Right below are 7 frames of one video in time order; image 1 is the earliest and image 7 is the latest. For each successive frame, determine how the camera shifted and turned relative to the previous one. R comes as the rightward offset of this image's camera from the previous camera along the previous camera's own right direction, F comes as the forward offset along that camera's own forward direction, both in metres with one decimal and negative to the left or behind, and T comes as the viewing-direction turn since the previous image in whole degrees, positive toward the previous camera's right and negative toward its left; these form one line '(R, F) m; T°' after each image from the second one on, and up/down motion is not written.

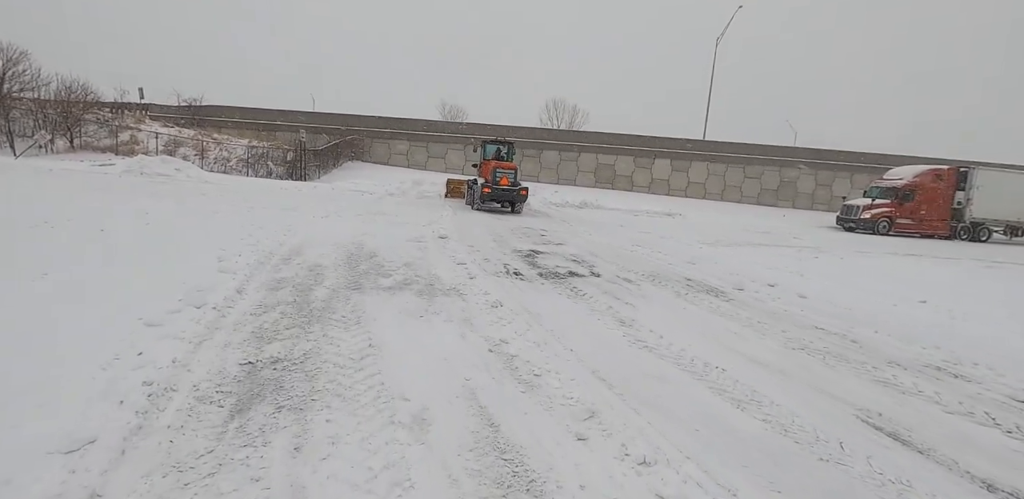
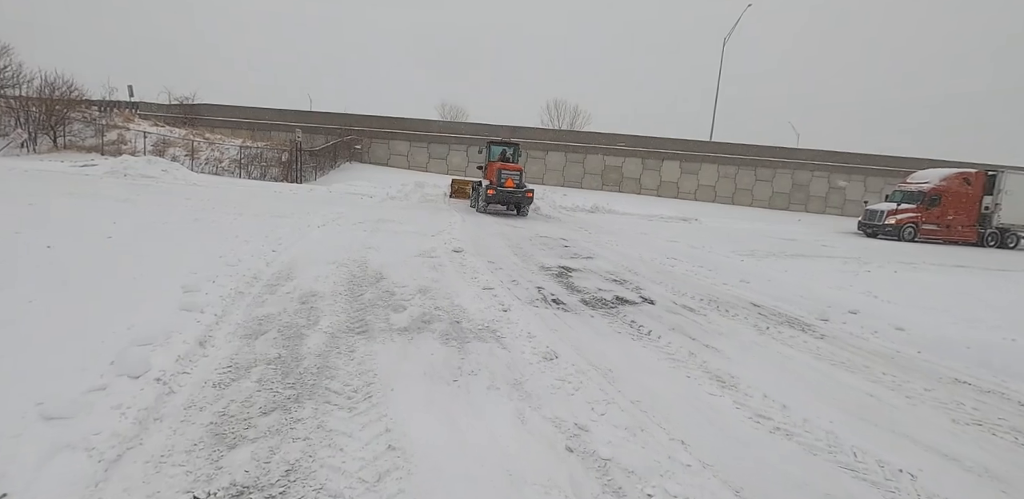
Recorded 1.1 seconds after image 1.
(-0.6, +1.5) m; 0°
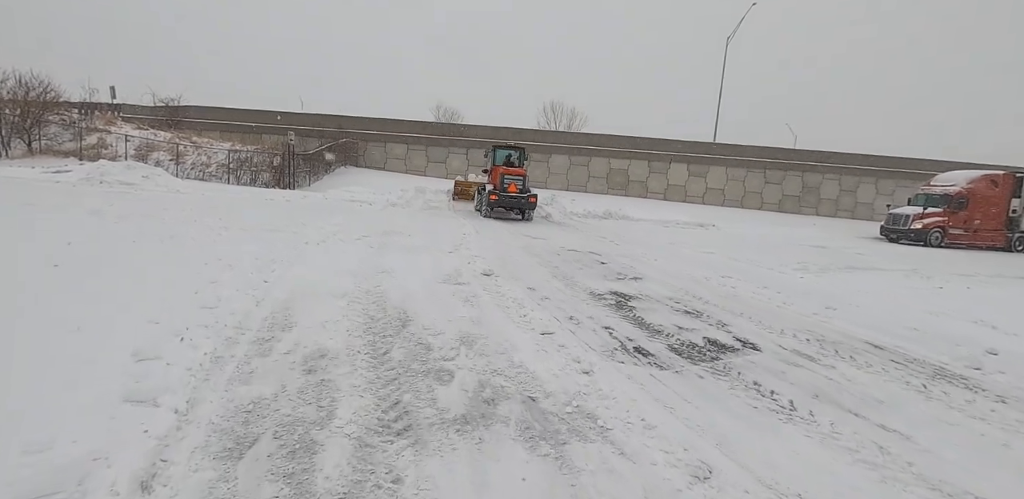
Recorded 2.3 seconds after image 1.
(-0.8, +1.7) m; +1°
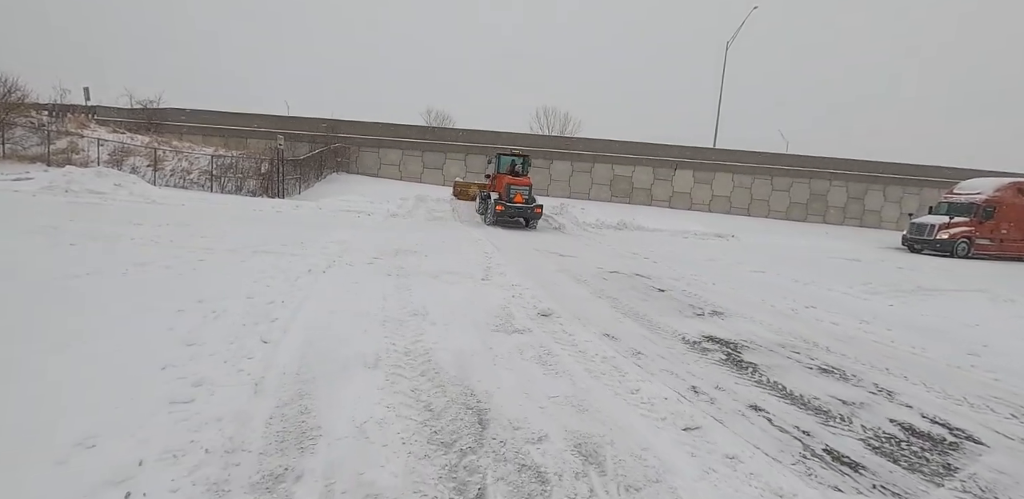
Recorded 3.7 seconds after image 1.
(-1.0, +1.8) m; +1°
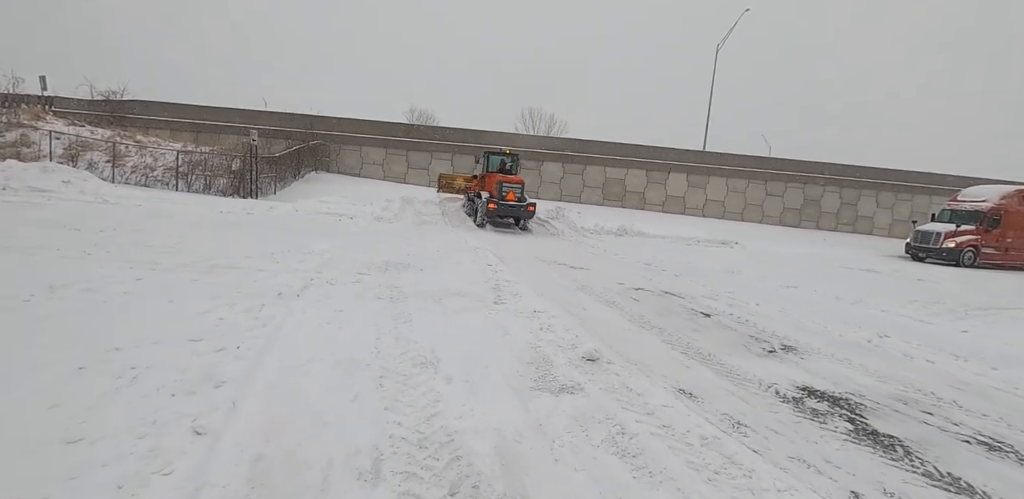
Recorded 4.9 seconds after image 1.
(-0.6, +1.6) m; +2°
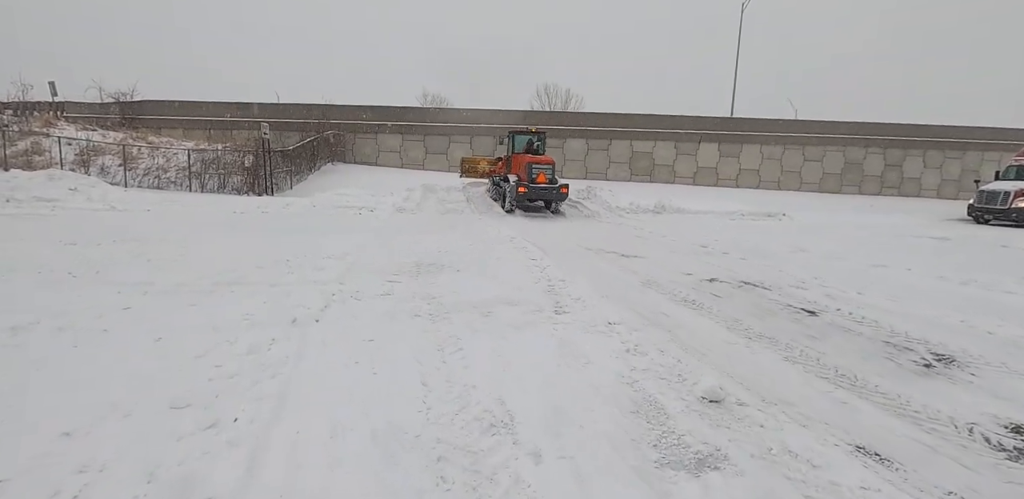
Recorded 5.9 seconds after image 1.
(-0.5, +1.3) m; -2°
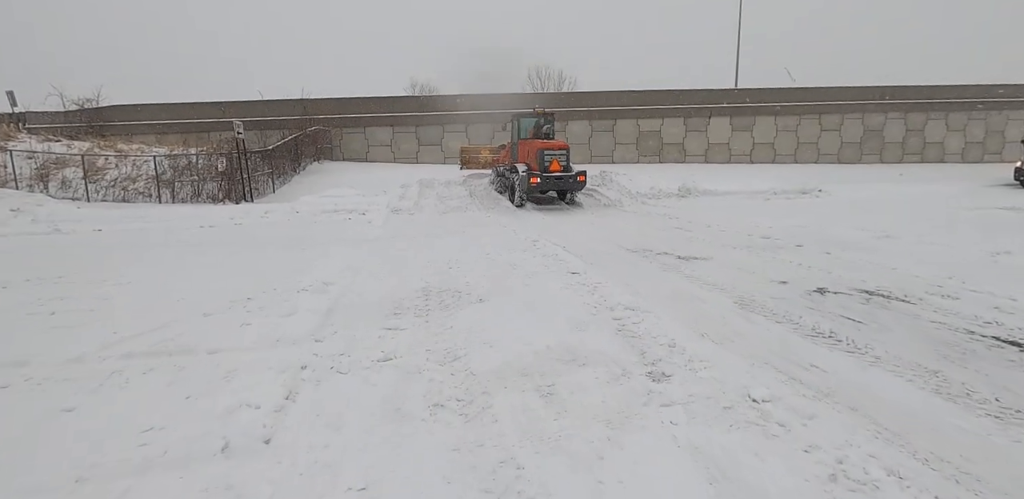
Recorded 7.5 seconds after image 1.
(-0.5, +2.2) m; 0°
